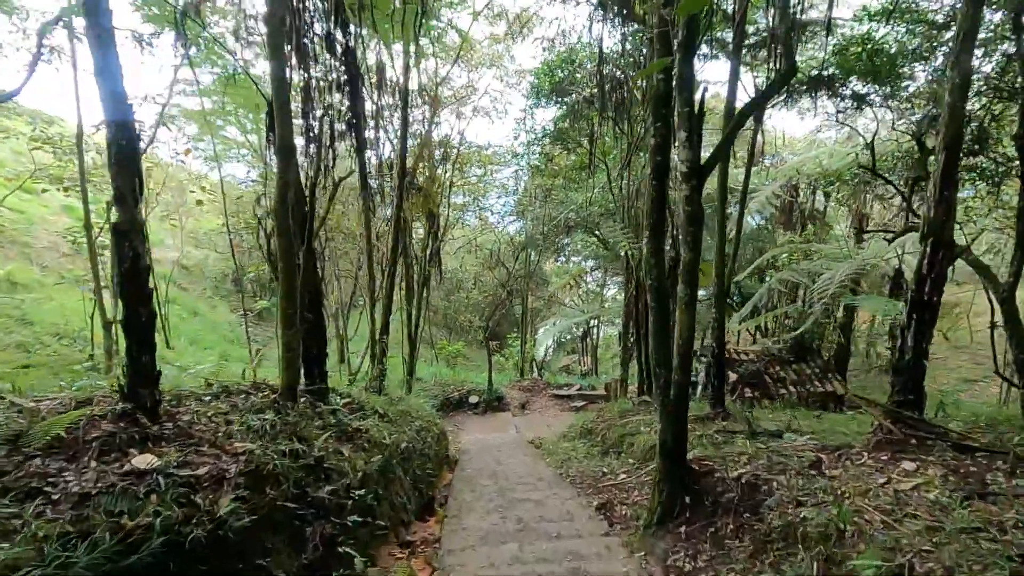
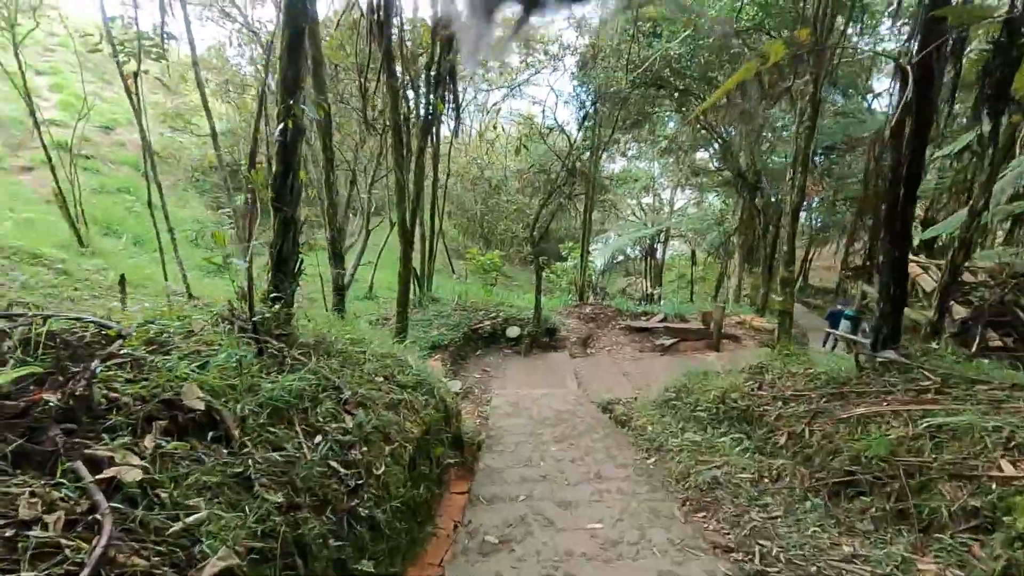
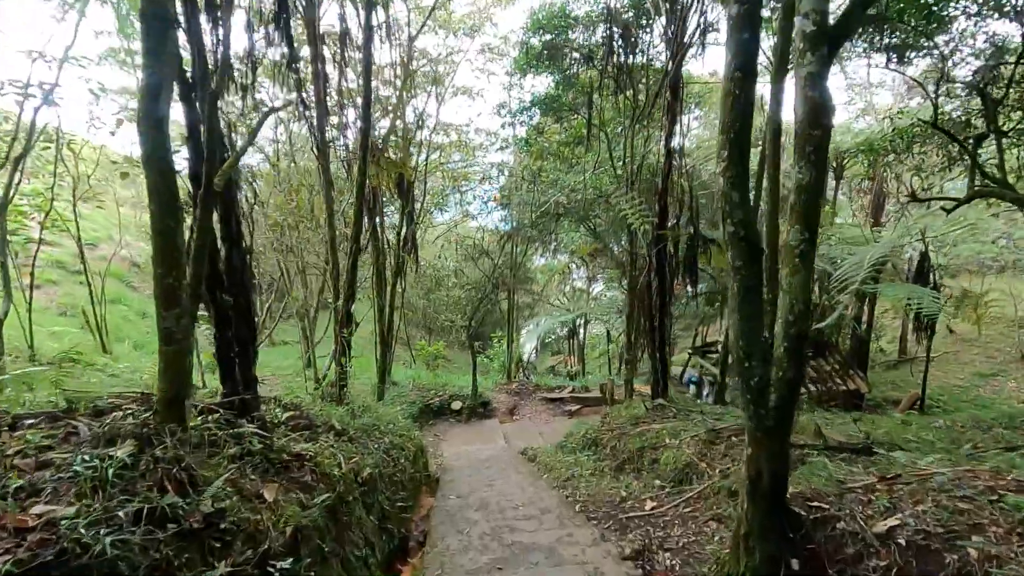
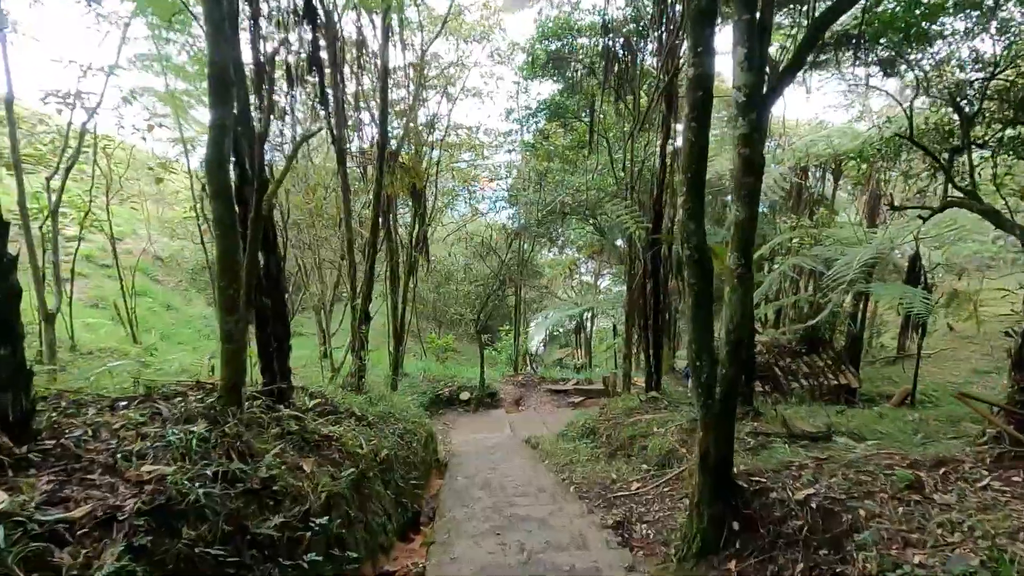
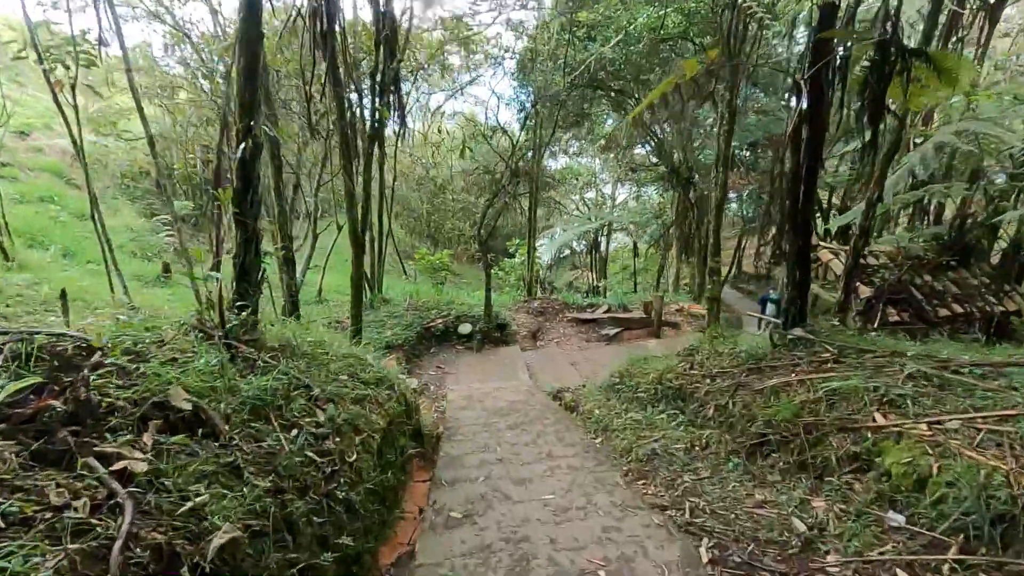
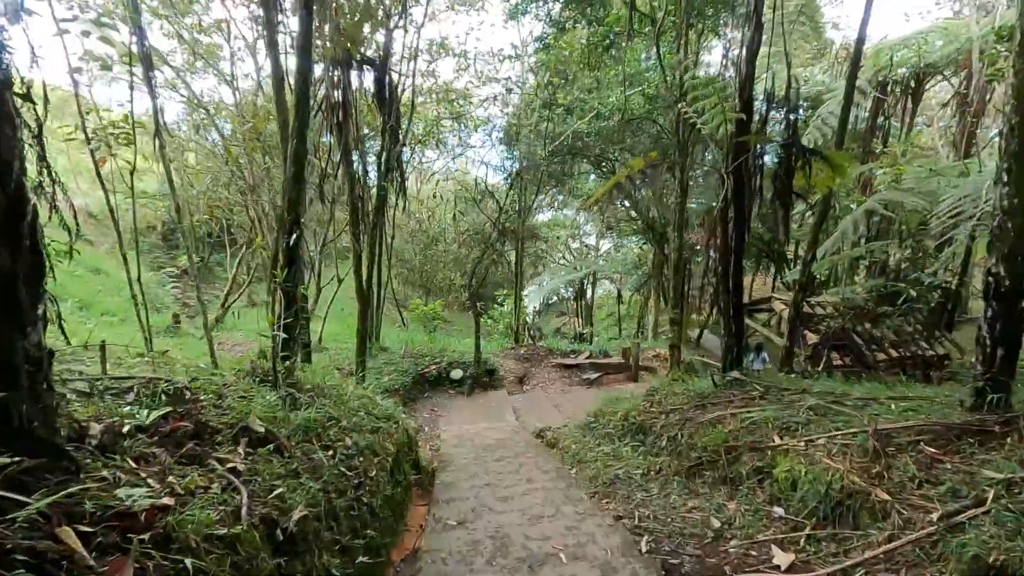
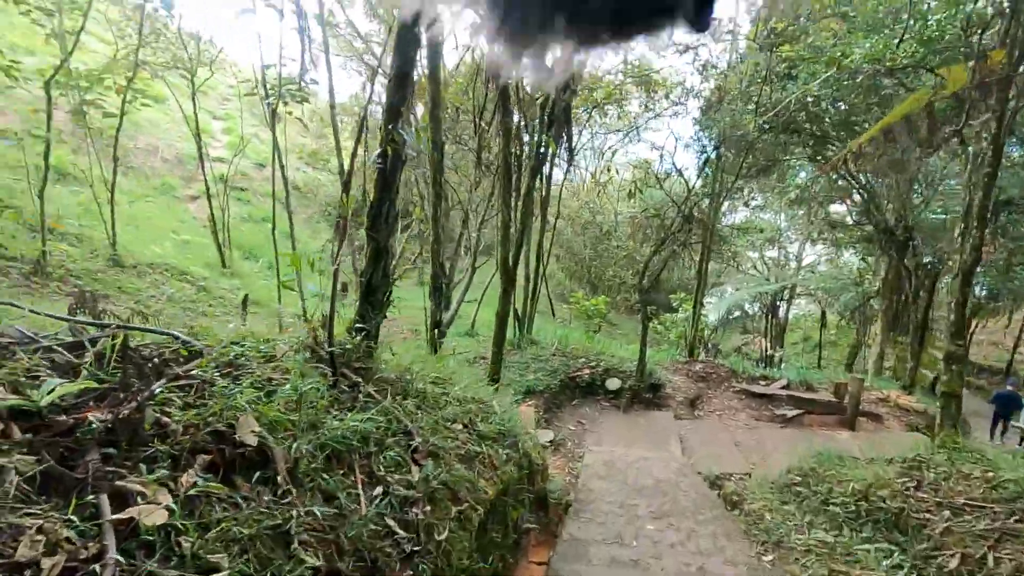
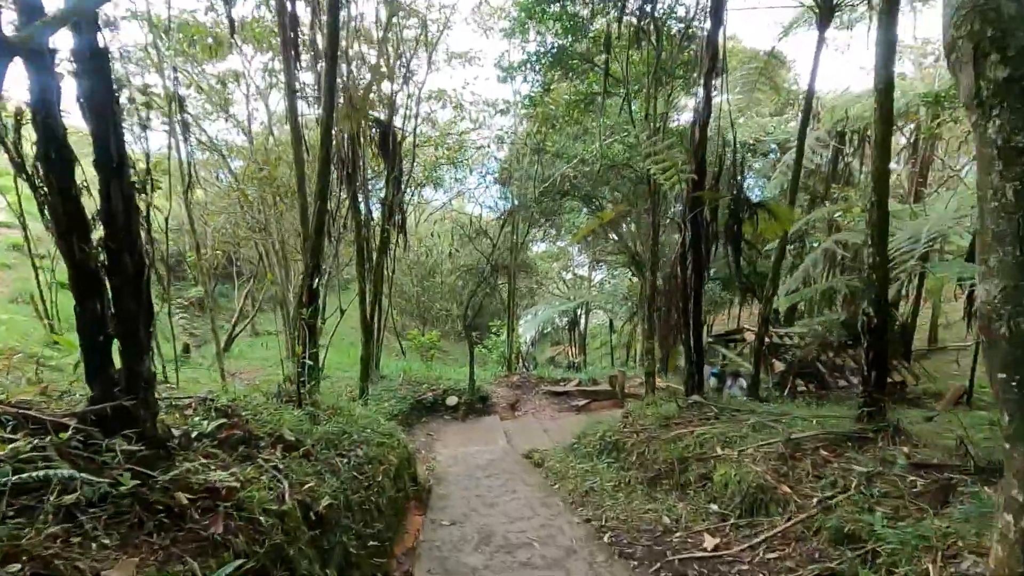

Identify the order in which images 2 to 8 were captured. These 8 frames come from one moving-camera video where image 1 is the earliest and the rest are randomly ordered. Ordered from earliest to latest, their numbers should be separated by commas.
4, 3, 8, 6, 5, 2, 7
